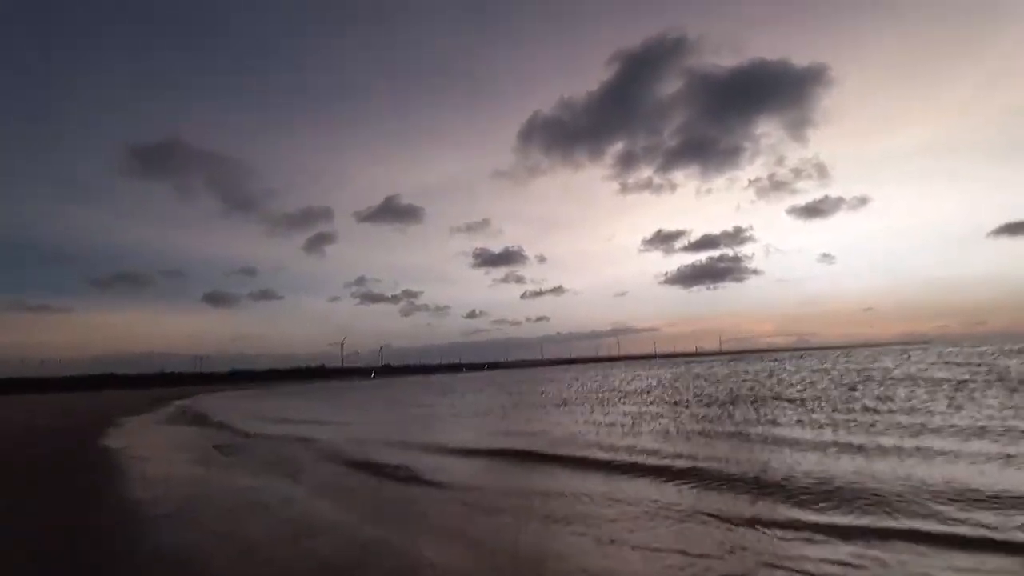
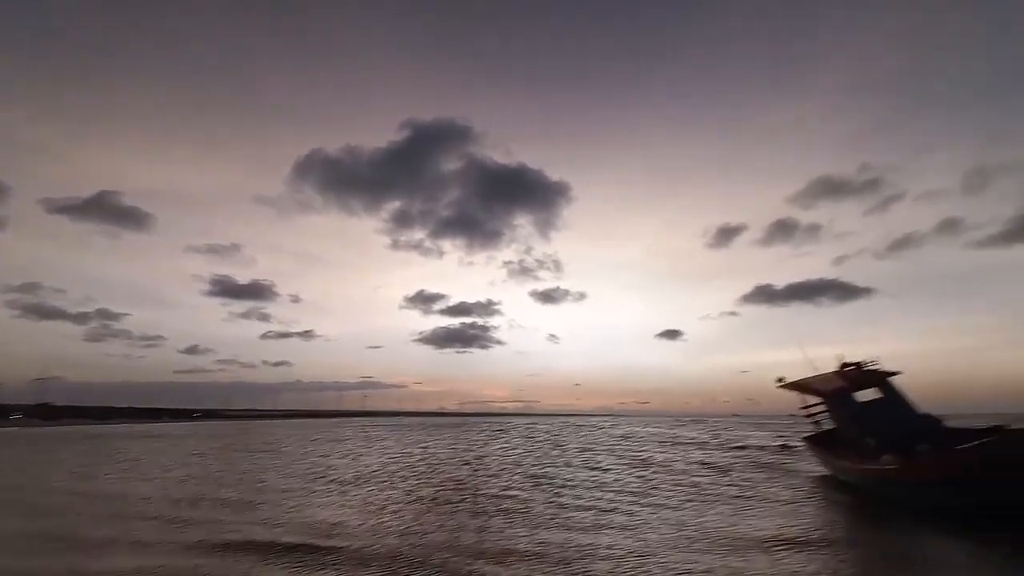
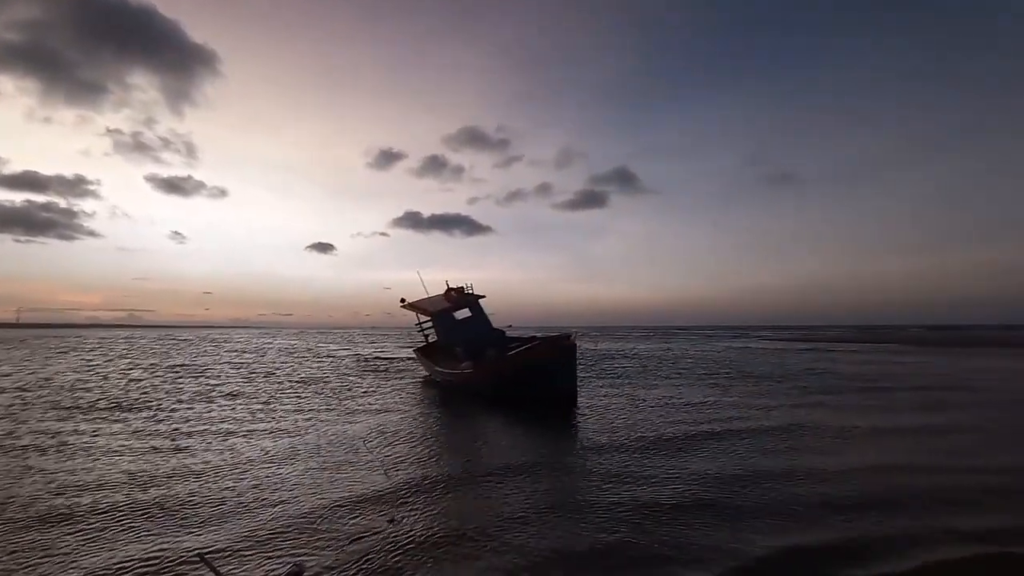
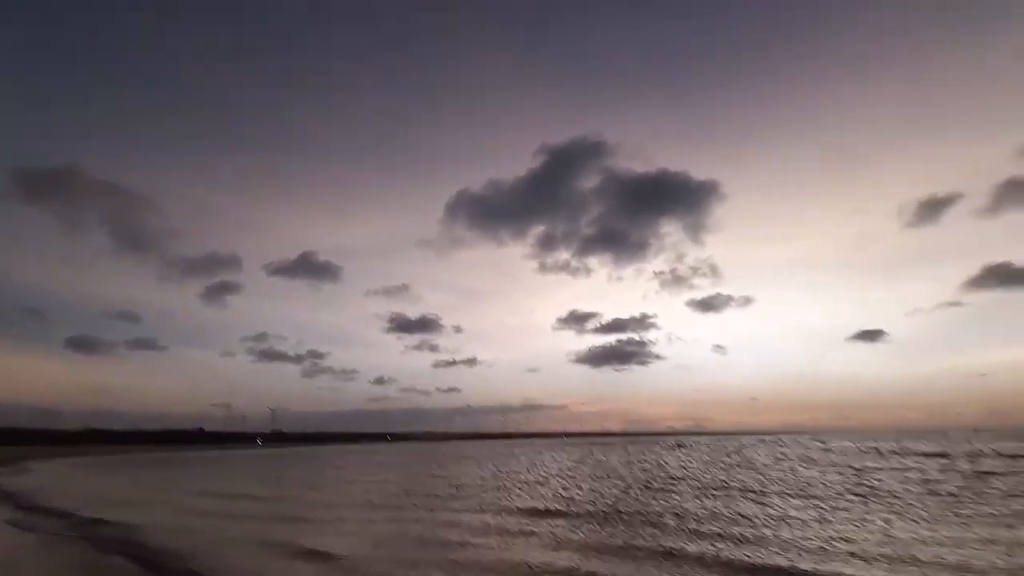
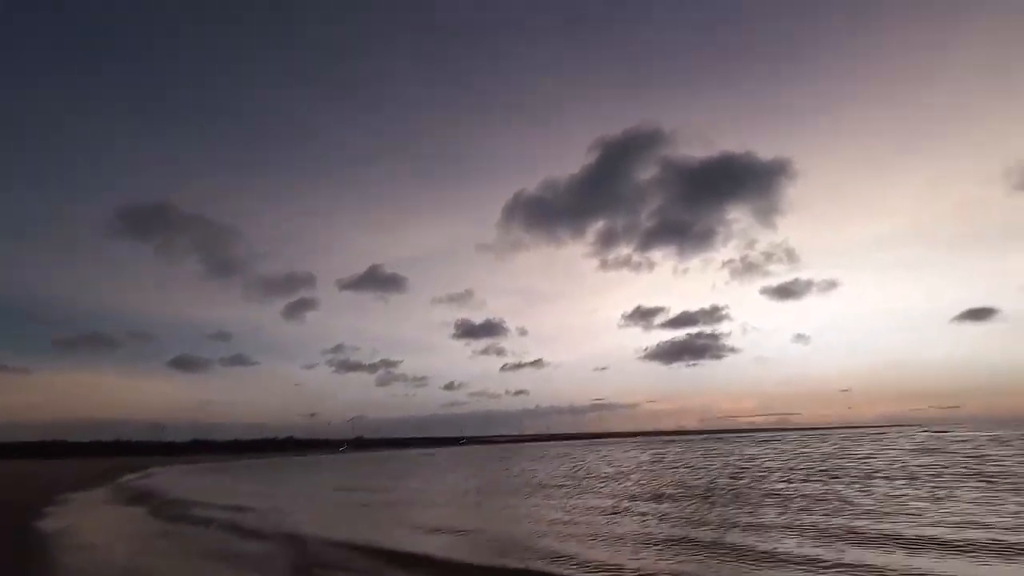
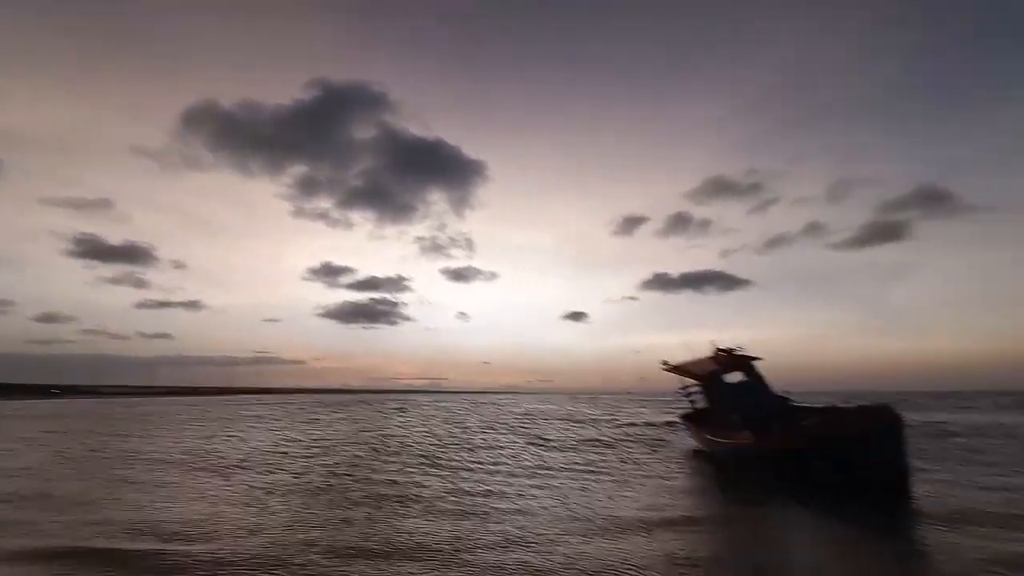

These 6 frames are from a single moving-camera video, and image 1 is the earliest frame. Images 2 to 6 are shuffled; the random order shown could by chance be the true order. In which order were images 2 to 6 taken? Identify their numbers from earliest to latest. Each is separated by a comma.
5, 4, 2, 6, 3
